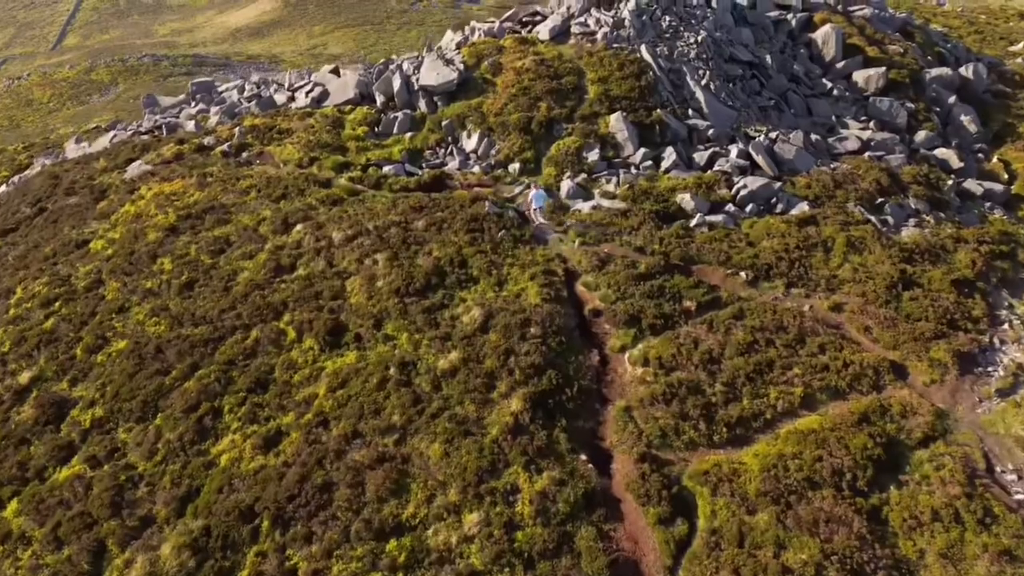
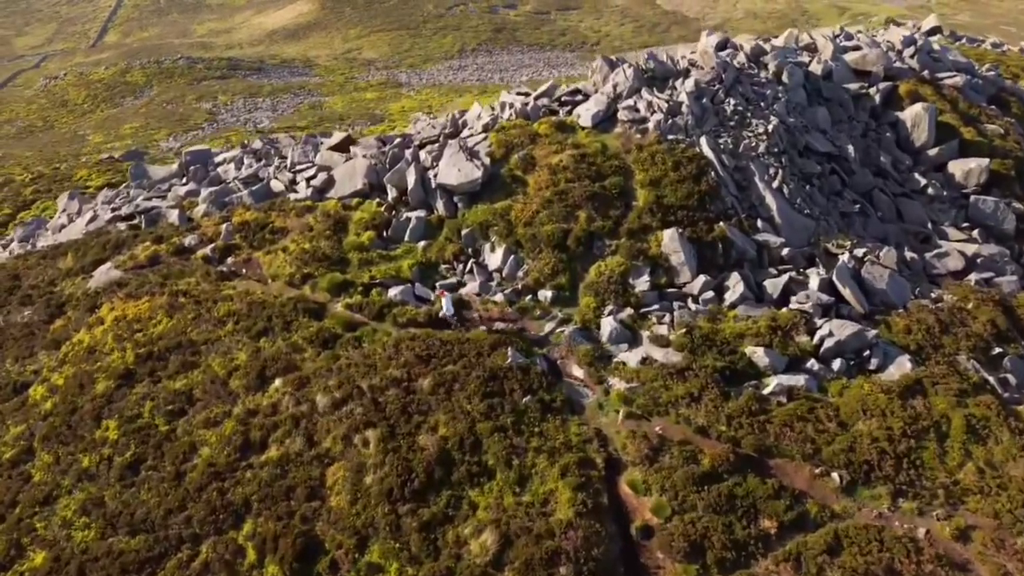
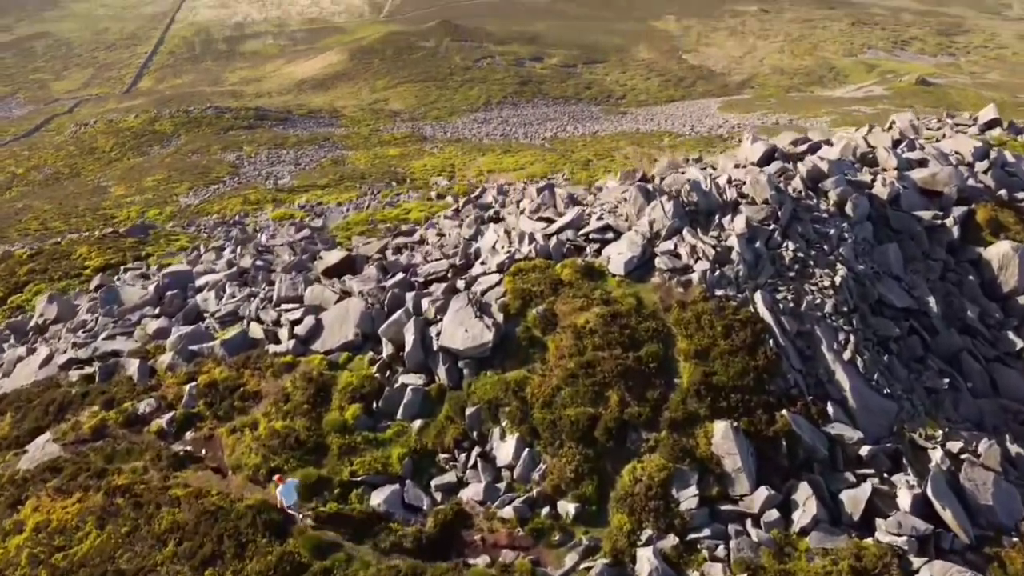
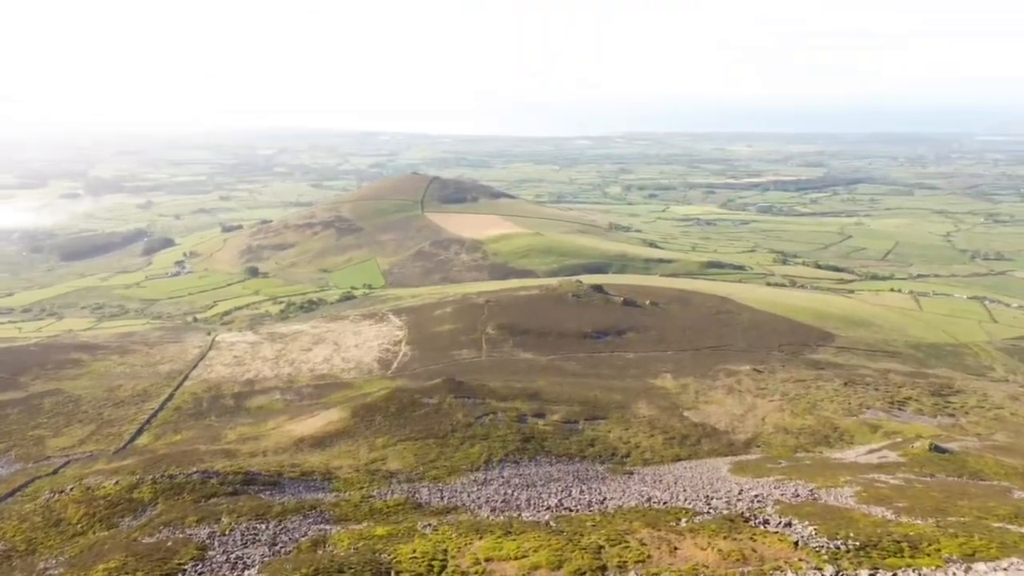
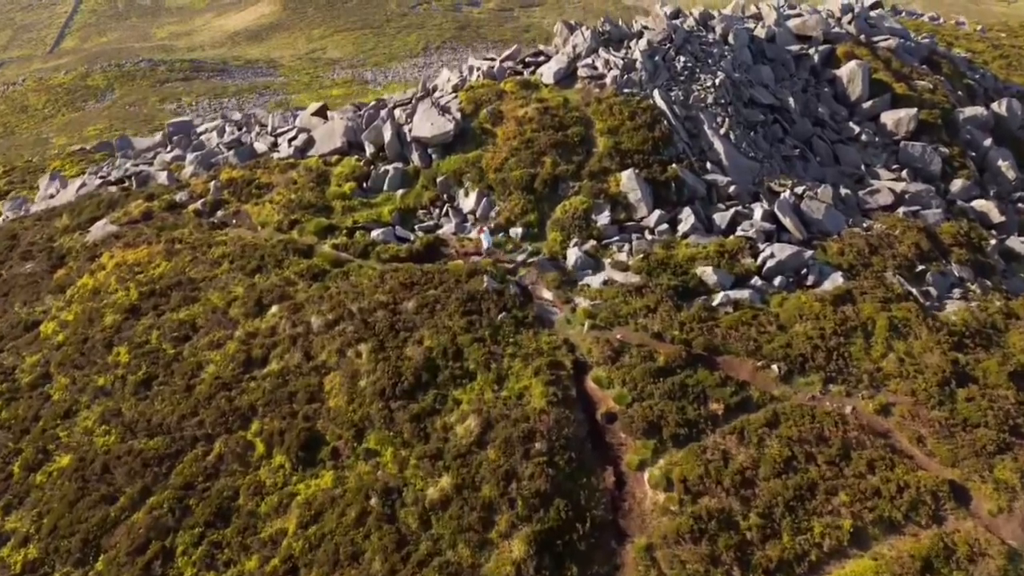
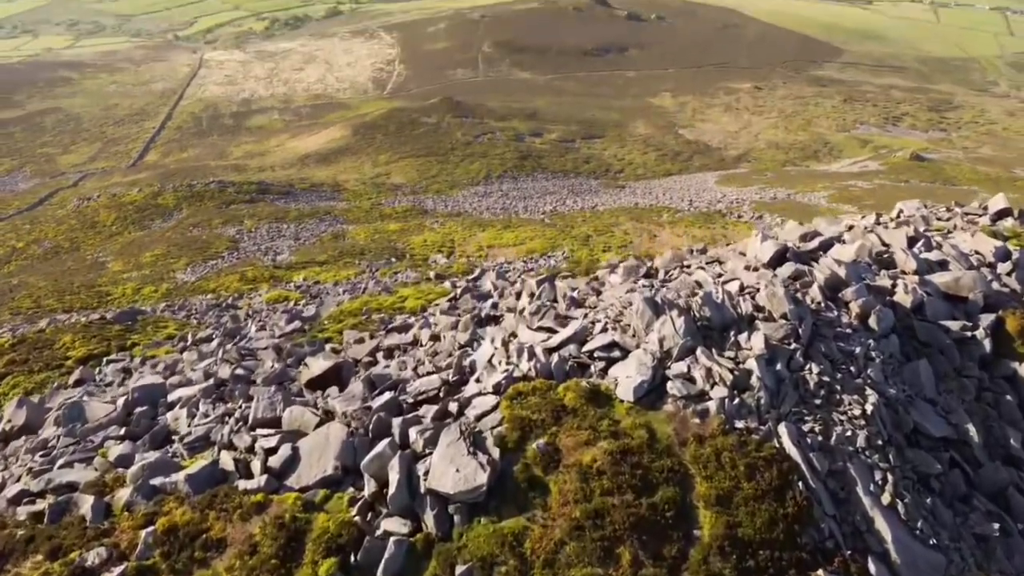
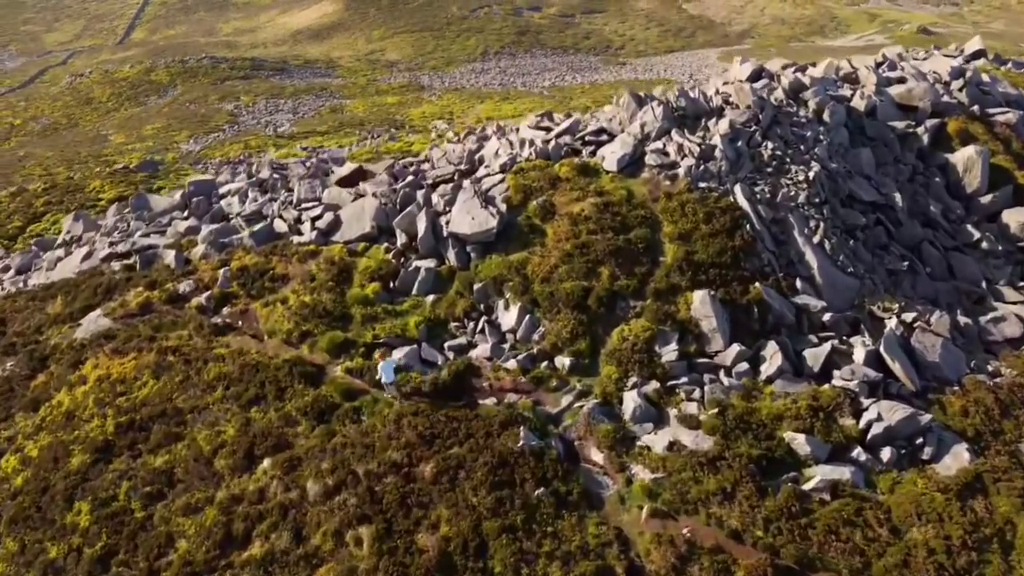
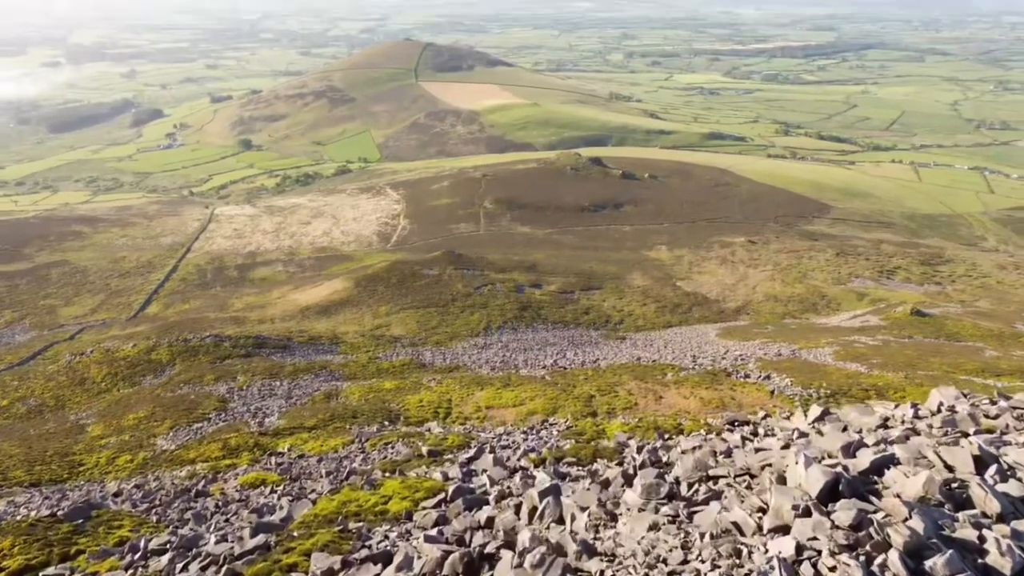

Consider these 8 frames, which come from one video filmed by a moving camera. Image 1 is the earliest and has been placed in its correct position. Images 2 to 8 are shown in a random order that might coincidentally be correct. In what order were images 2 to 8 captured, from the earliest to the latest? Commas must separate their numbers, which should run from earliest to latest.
5, 2, 7, 3, 6, 8, 4
